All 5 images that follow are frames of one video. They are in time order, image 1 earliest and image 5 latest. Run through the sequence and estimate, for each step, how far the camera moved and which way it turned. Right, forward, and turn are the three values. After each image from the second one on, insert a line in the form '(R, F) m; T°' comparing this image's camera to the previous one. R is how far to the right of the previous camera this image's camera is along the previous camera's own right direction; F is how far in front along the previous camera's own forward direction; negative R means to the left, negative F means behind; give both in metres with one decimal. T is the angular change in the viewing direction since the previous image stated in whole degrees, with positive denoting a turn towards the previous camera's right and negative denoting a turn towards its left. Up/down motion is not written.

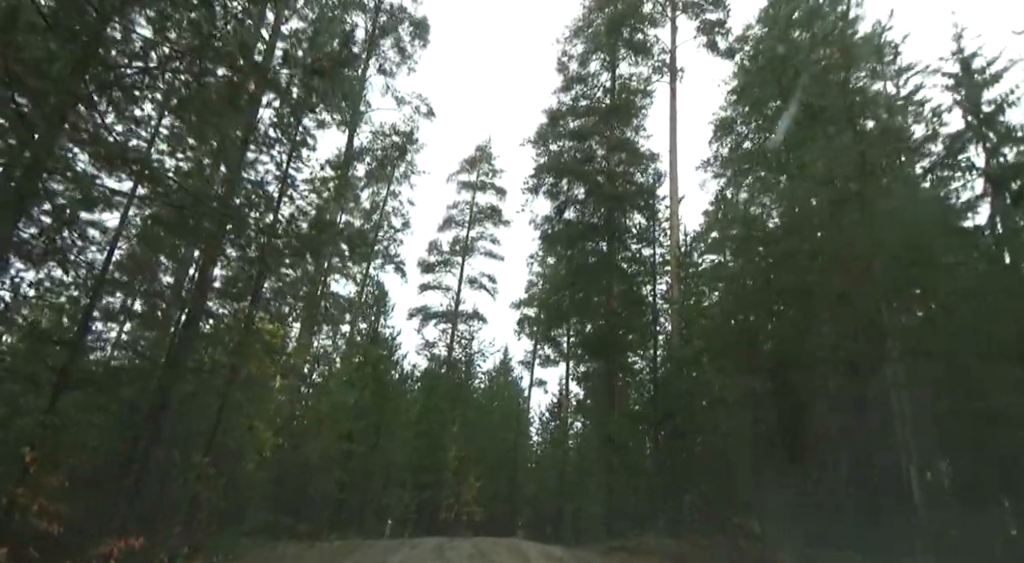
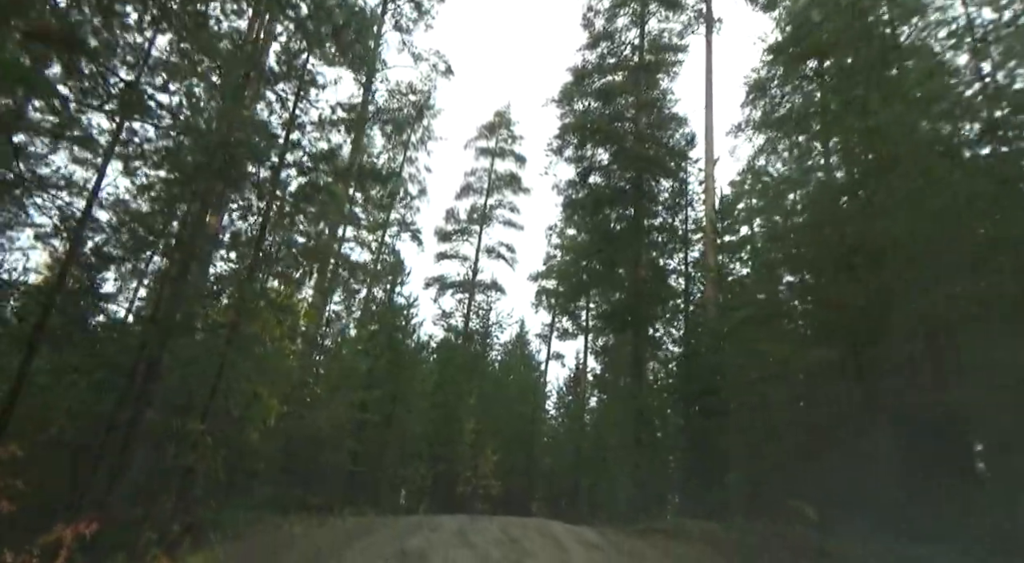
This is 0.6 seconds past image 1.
(-0.2, +0.9) m; -1°
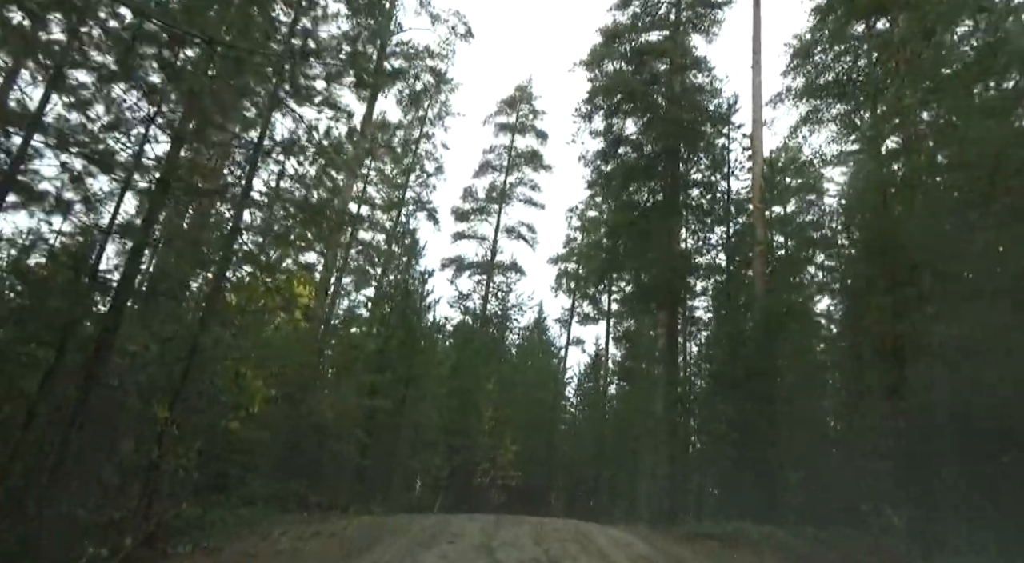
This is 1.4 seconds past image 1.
(-0.2, +1.4) m; -1°
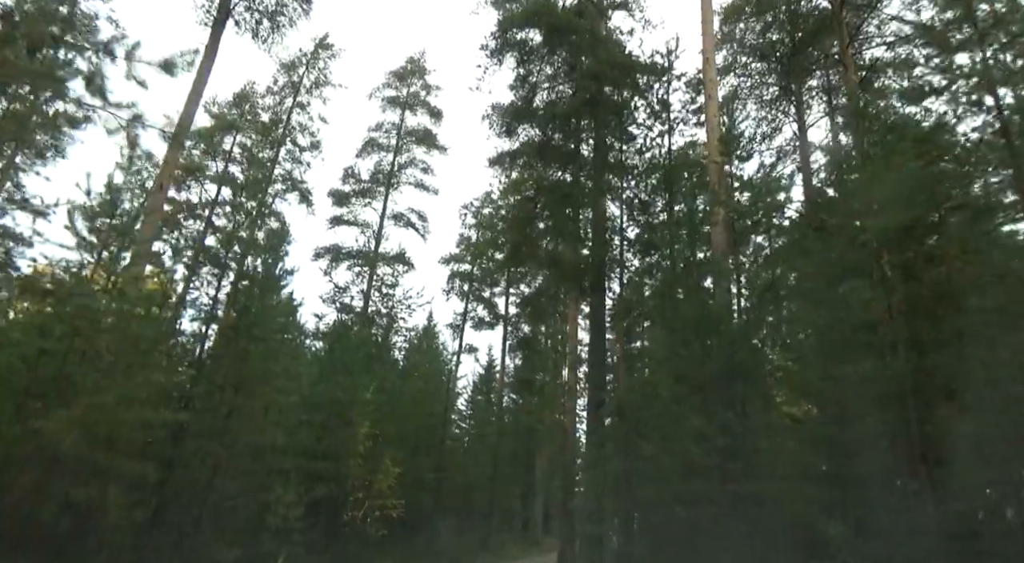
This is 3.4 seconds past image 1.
(0.0, +3.6) m; +10°
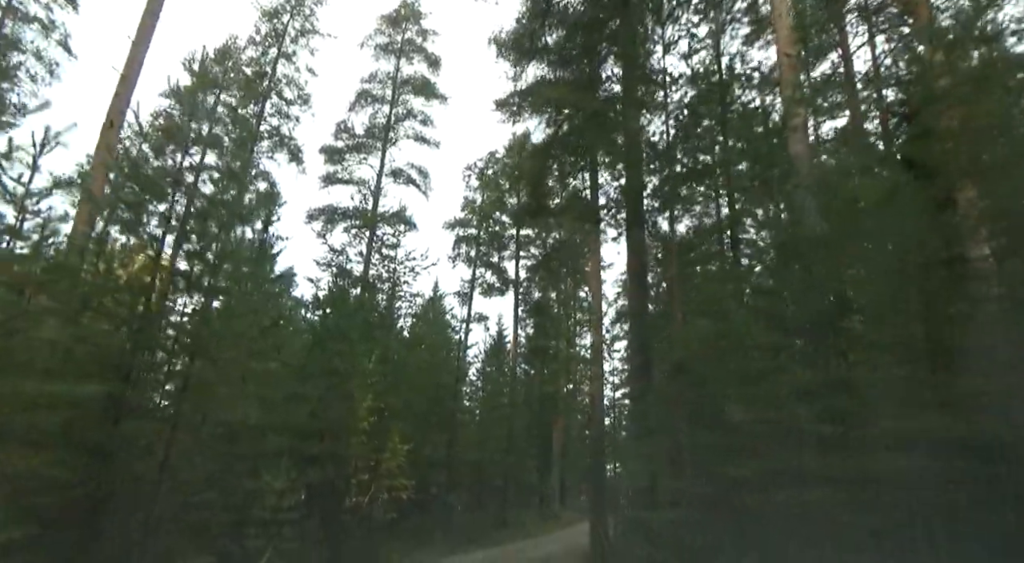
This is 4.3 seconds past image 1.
(-0.3, +2.1) m; 0°
